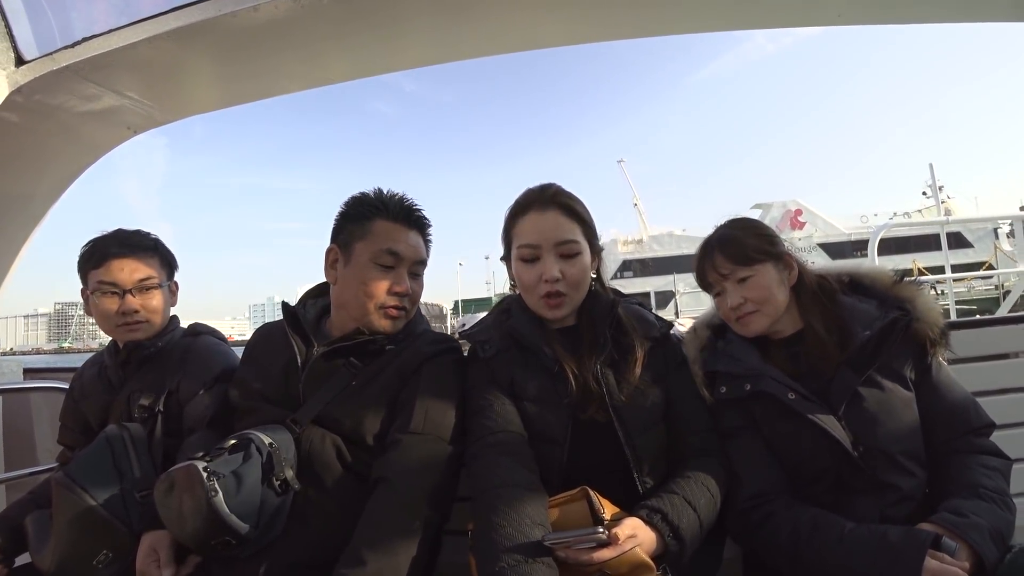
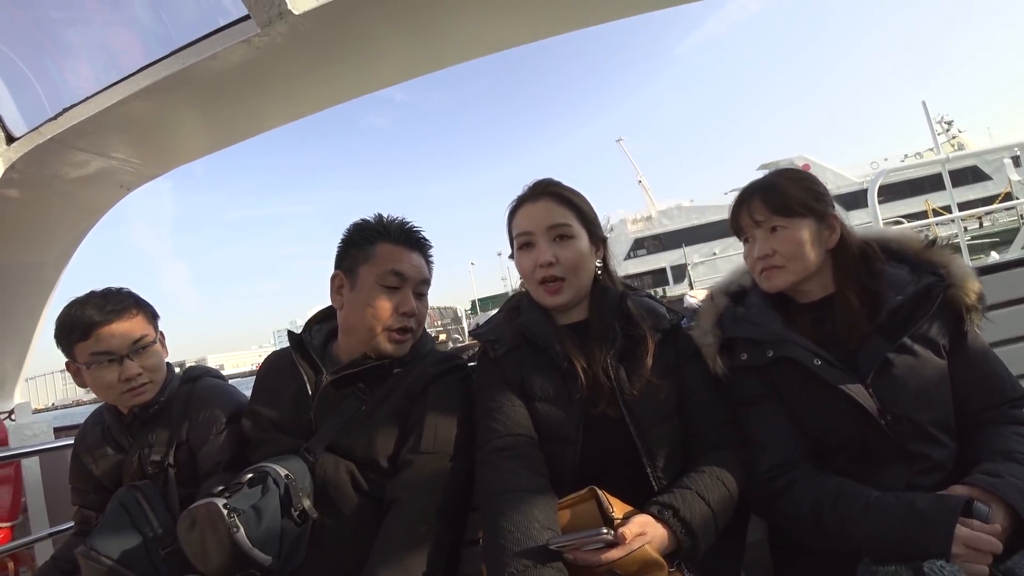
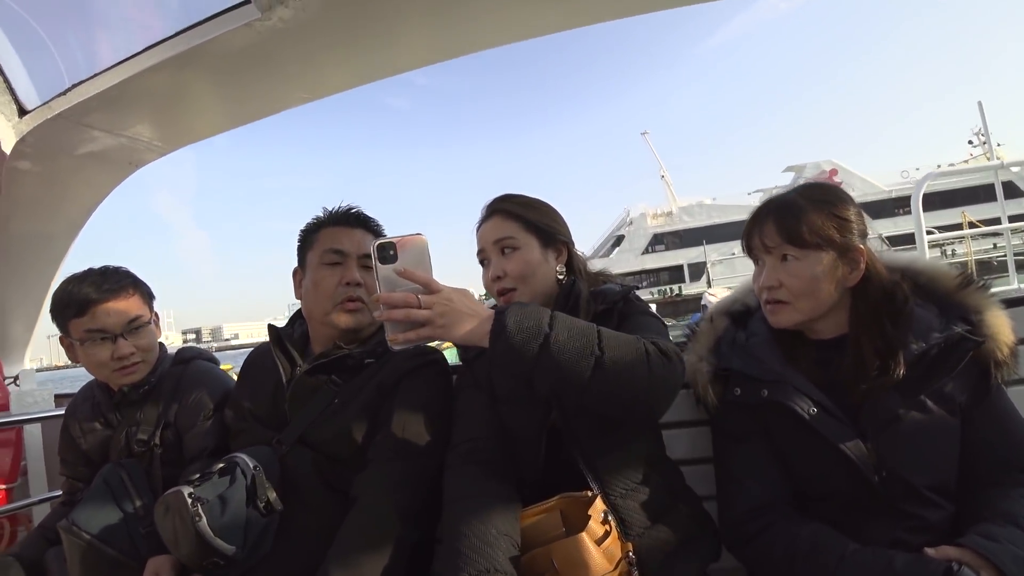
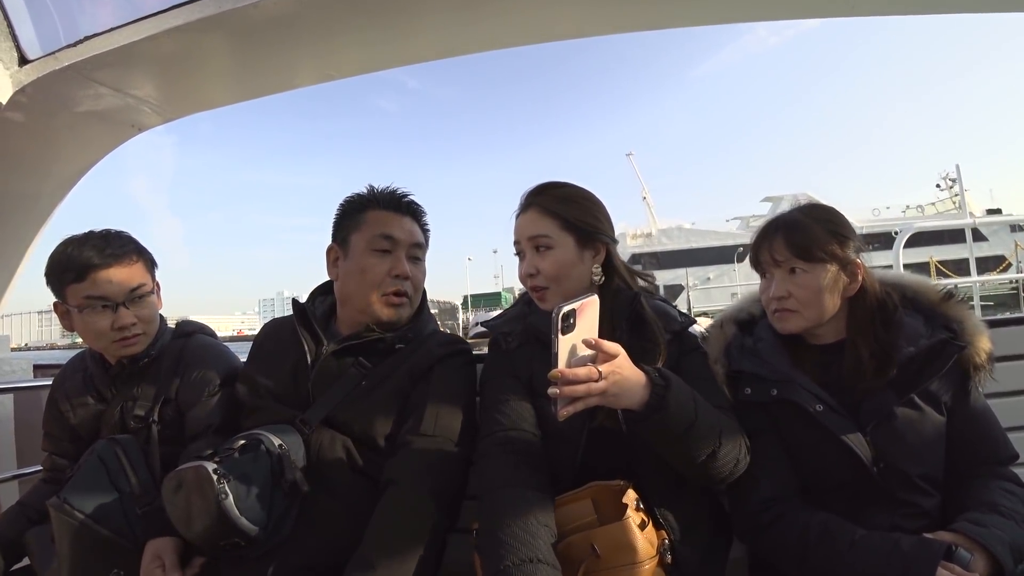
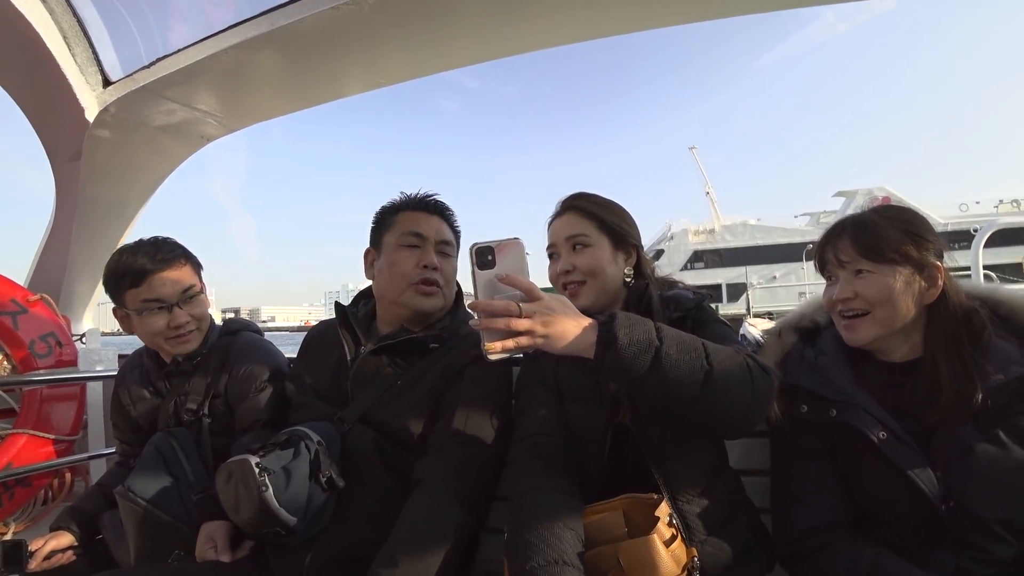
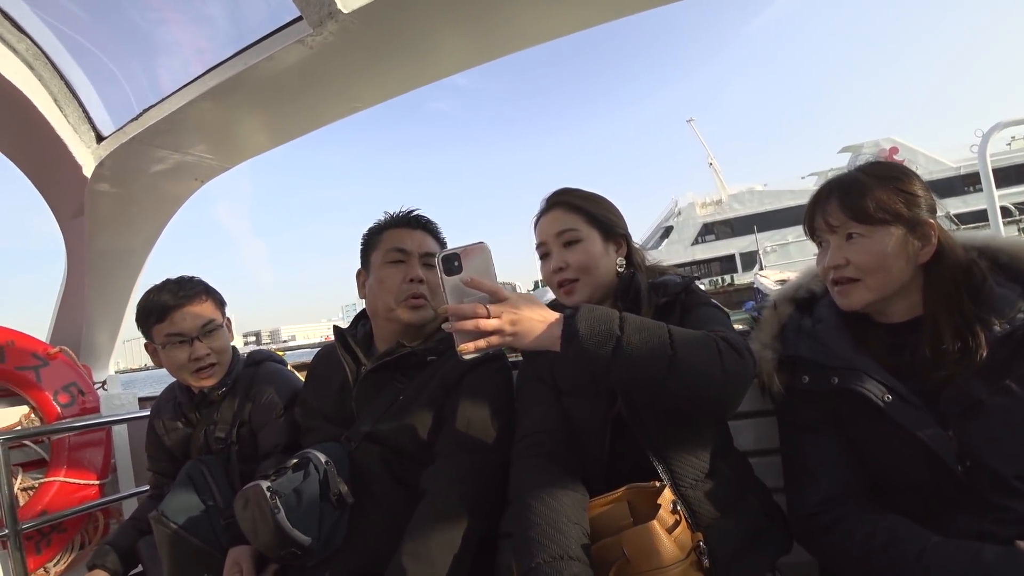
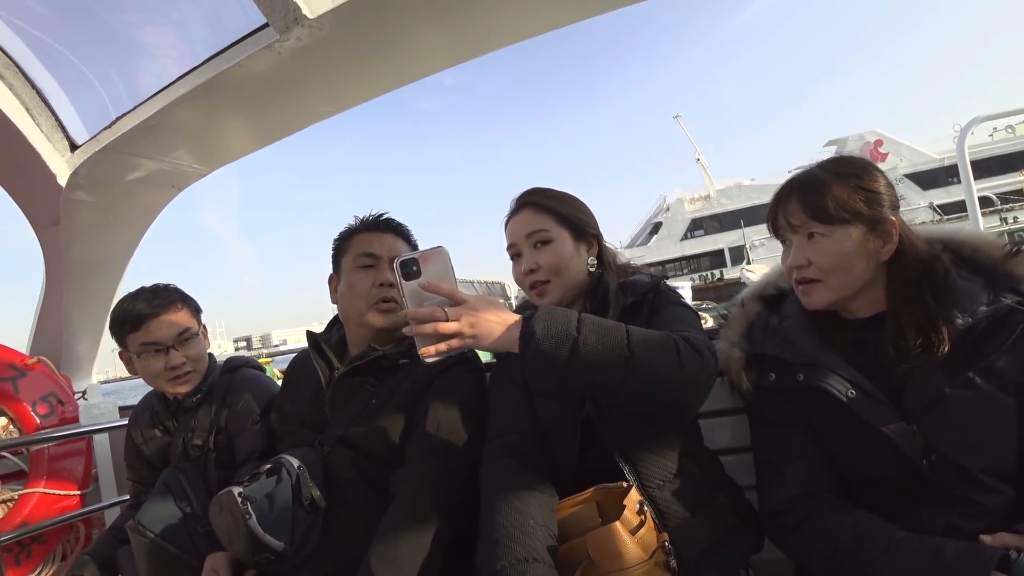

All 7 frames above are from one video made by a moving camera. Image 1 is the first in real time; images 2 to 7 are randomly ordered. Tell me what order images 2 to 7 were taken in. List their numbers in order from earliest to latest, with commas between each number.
2, 4, 3, 7, 6, 5
